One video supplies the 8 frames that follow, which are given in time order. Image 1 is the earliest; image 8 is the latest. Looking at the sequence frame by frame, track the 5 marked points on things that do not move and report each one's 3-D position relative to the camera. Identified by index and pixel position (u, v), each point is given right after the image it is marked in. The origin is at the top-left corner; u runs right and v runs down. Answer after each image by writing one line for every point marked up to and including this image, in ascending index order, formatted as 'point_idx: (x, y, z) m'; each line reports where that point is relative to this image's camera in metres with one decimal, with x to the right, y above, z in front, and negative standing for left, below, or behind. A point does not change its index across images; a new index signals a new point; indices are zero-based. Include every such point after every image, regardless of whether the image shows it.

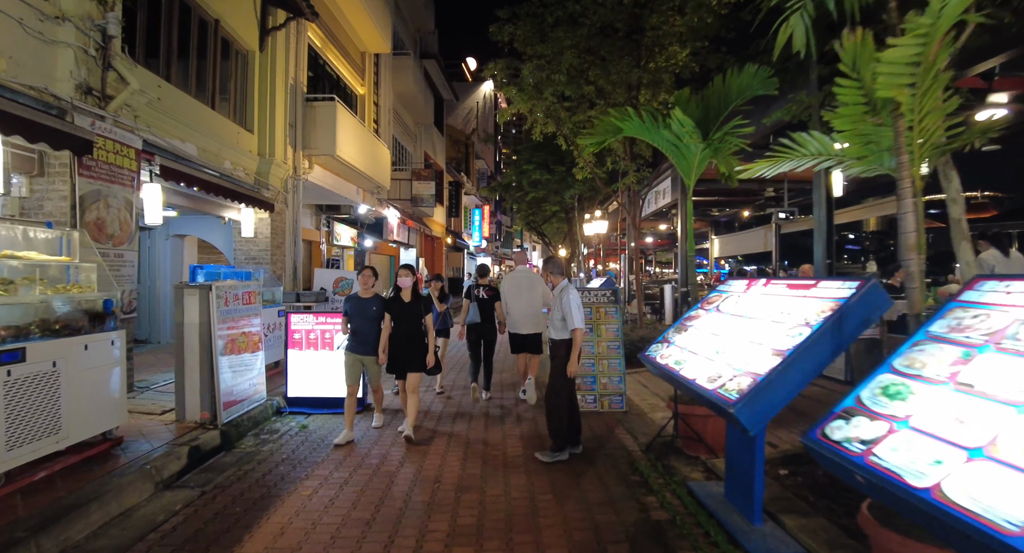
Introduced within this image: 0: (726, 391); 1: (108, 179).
0: (+1.2, -0.6, +3.1) m
1: (-4.7, +1.1, +6.5) m
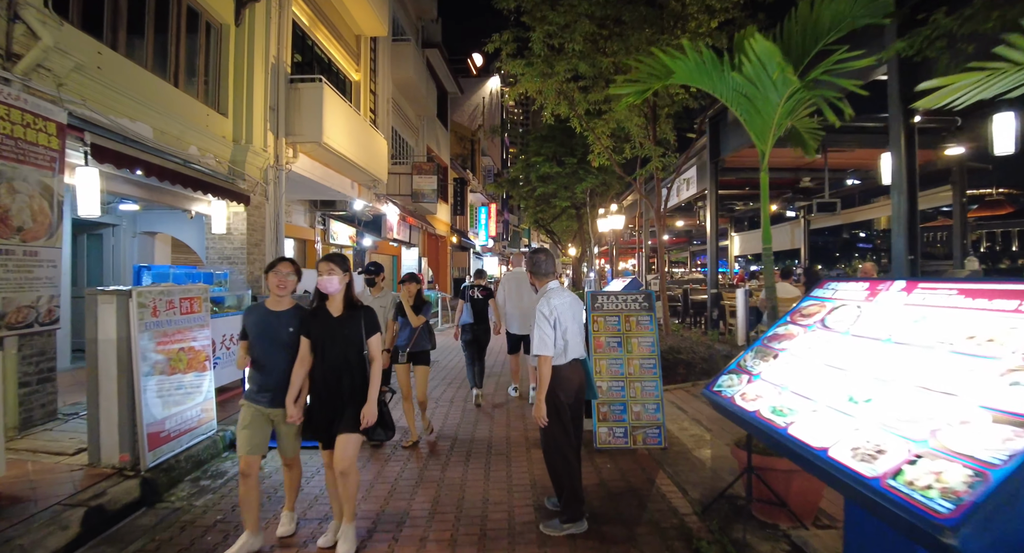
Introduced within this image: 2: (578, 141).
0: (+1.2, -0.6, +1.7) m
1: (-4.7, +1.1, +5.2) m
2: (+2.2, +4.6, +18.6) m
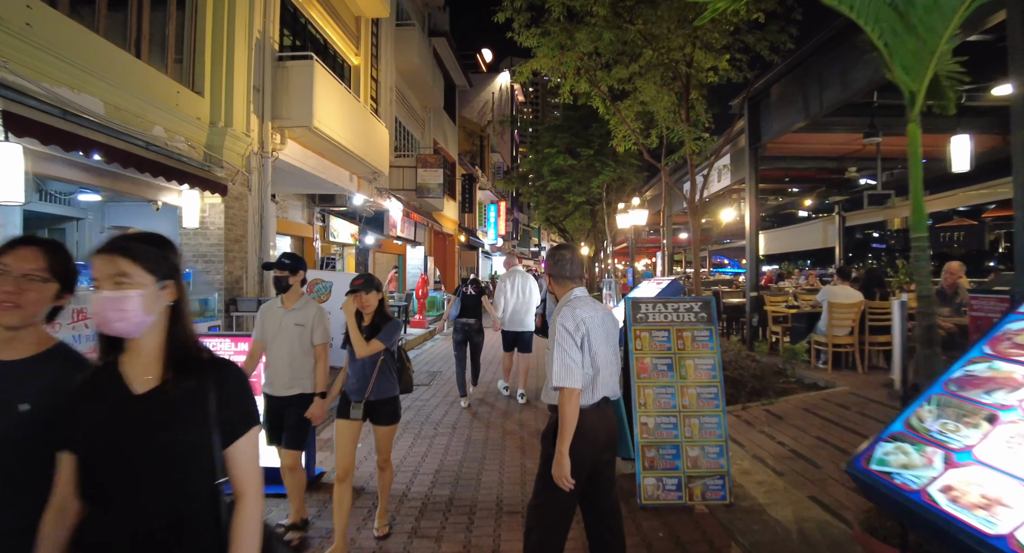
0: (+1.3, -0.7, +0.4) m
1: (-4.5, +1.1, +4.0) m
2: (+2.6, +4.5, +17.3) m
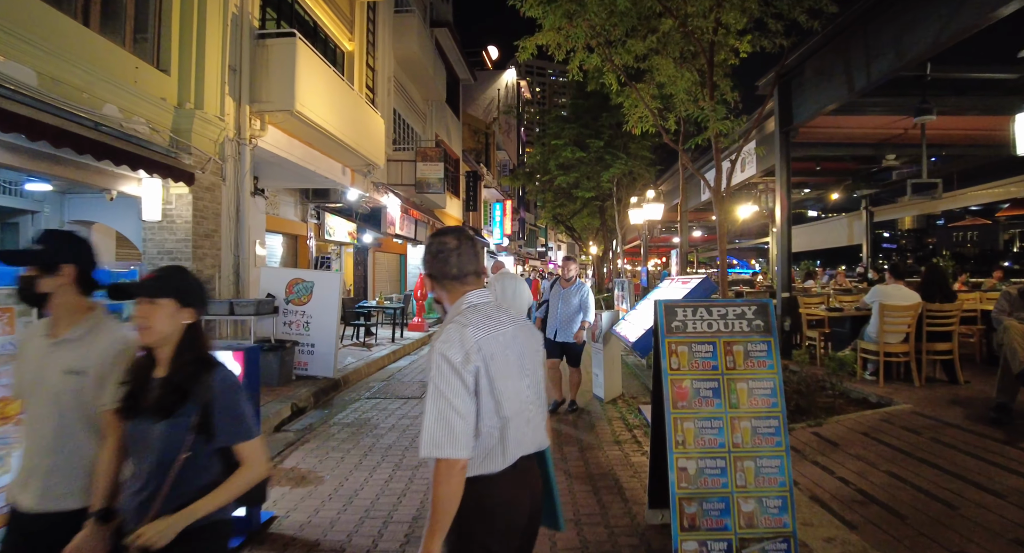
0: (+1.2, -0.6, -0.6) m
1: (-4.6, +1.1, +3.1) m
2: (+2.7, +4.5, +16.3) m
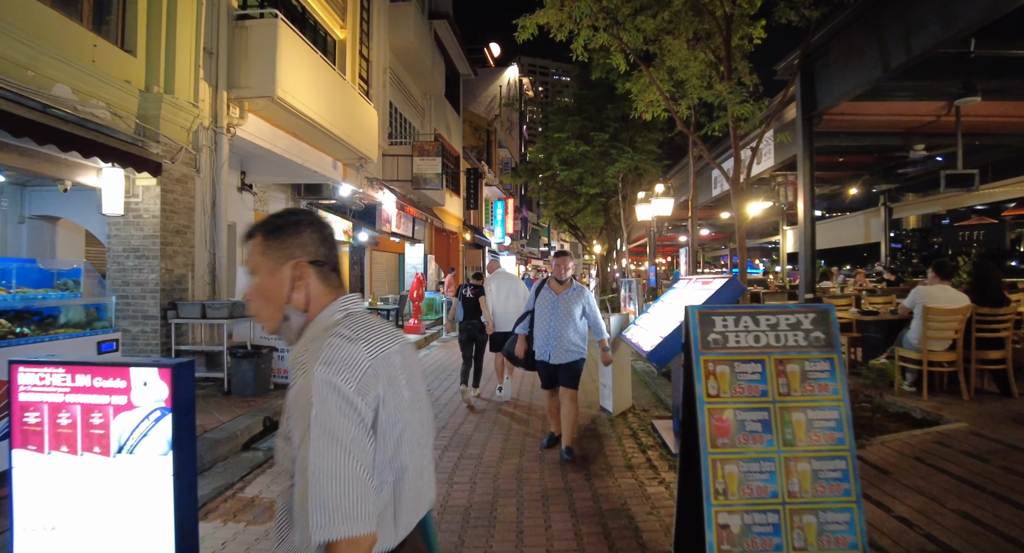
0: (+1.2, -0.6, -1.3) m
1: (-4.6, +1.1, +2.4) m
2: (+2.7, +4.6, +15.6) m
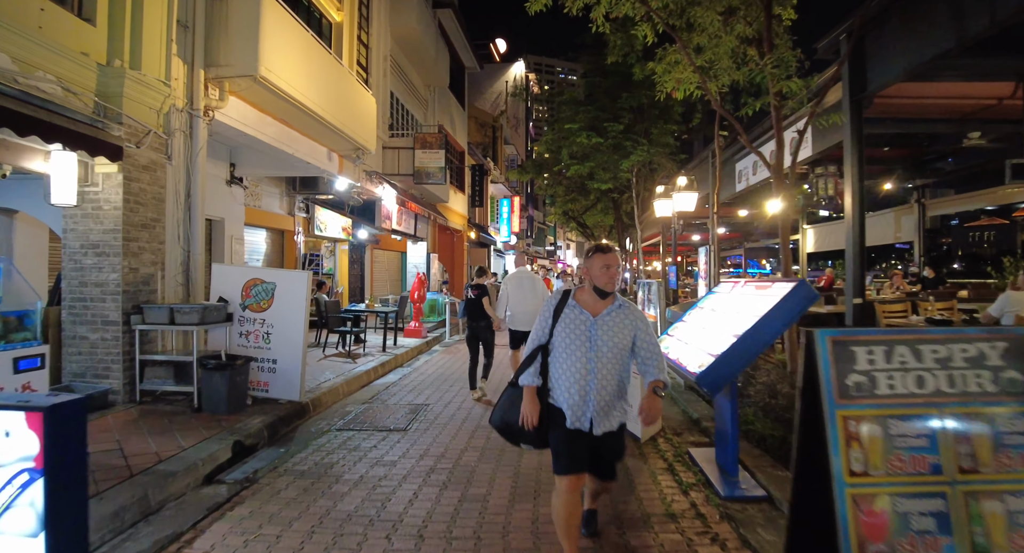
0: (+1.2, -0.7, -2.2) m
1: (-4.5, +1.1, +1.5) m
2: (+2.9, +4.5, +14.6) m
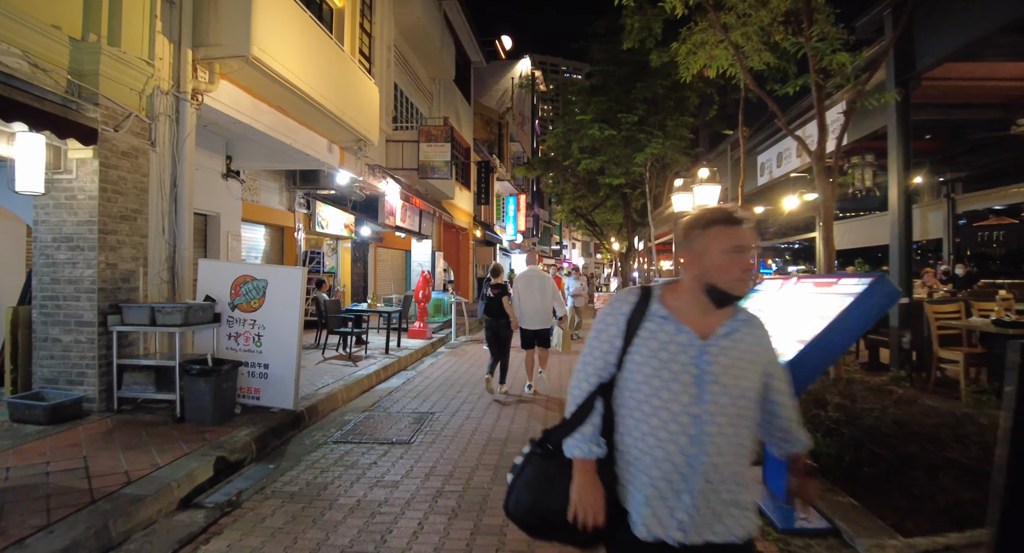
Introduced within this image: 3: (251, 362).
0: (+1.3, -0.6, -2.8) m
1: (-4.4, +1.2, +0.9) m
2: (+3.2, +4.6, +14.0) m
3: (-3.0, -1.0, +6.3) m
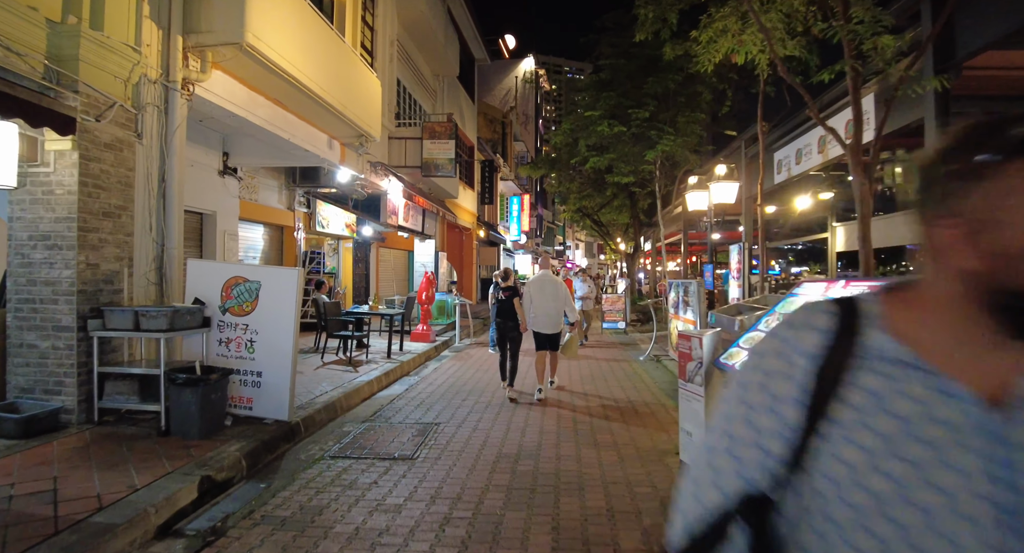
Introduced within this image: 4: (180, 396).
0: (+1.4, -0.6, -3.3) m
1: (-4.3, +1.2, +0.5) m
2: (+3.3, +4.5, +13.6) m
3: (-2.8, -1.0, +5.8) m
4: (-3.1, -1.1, +5.1) m
